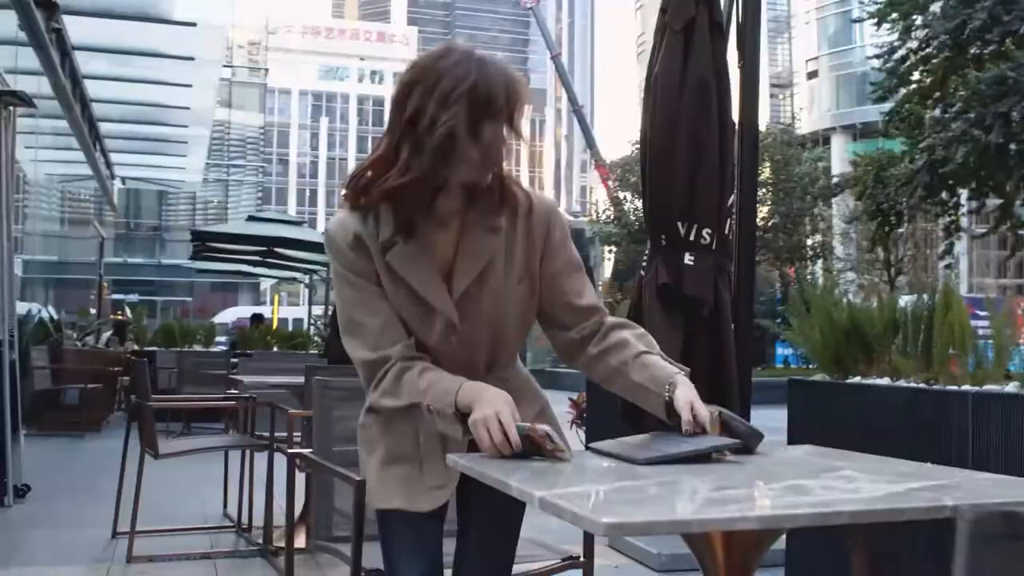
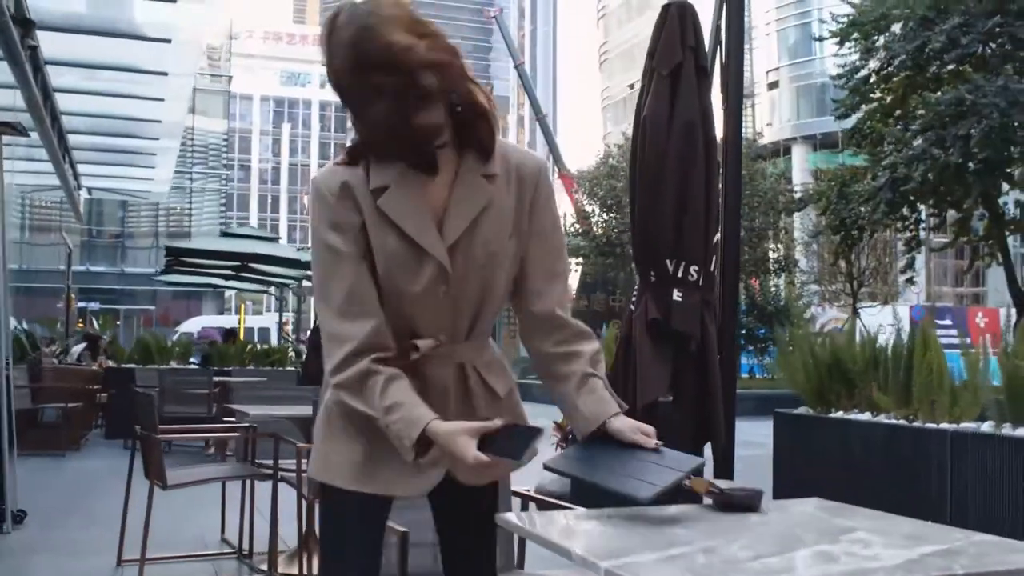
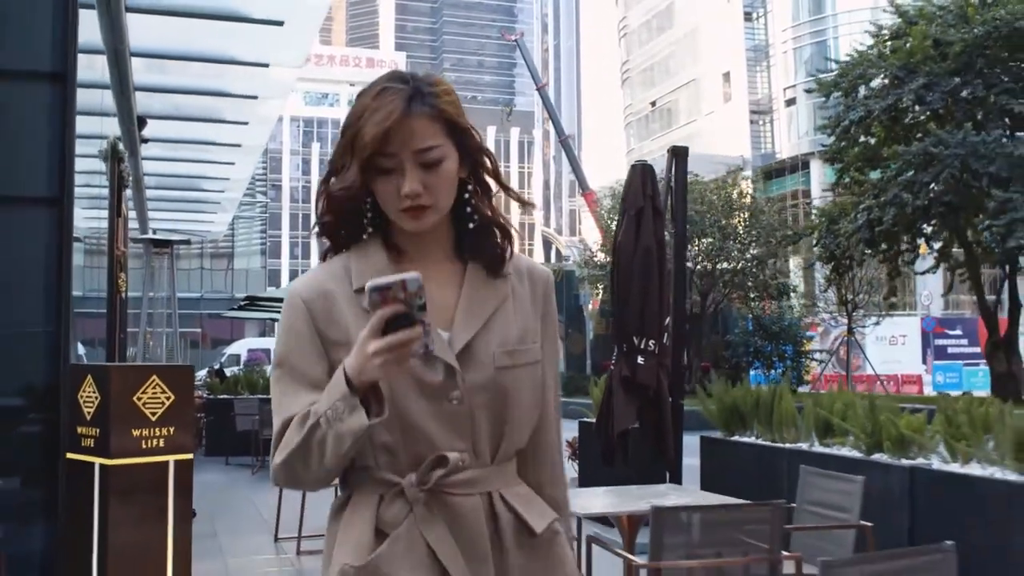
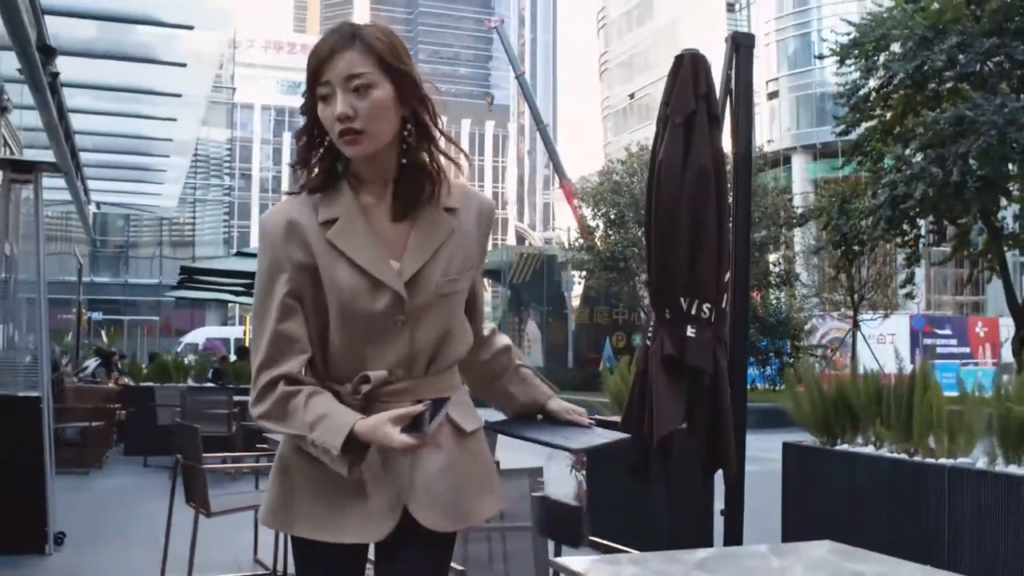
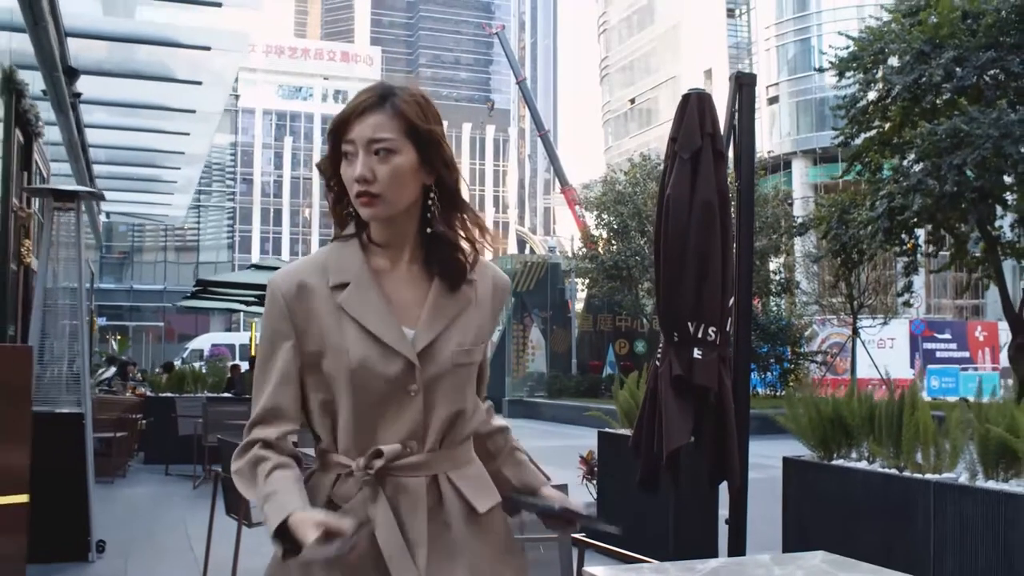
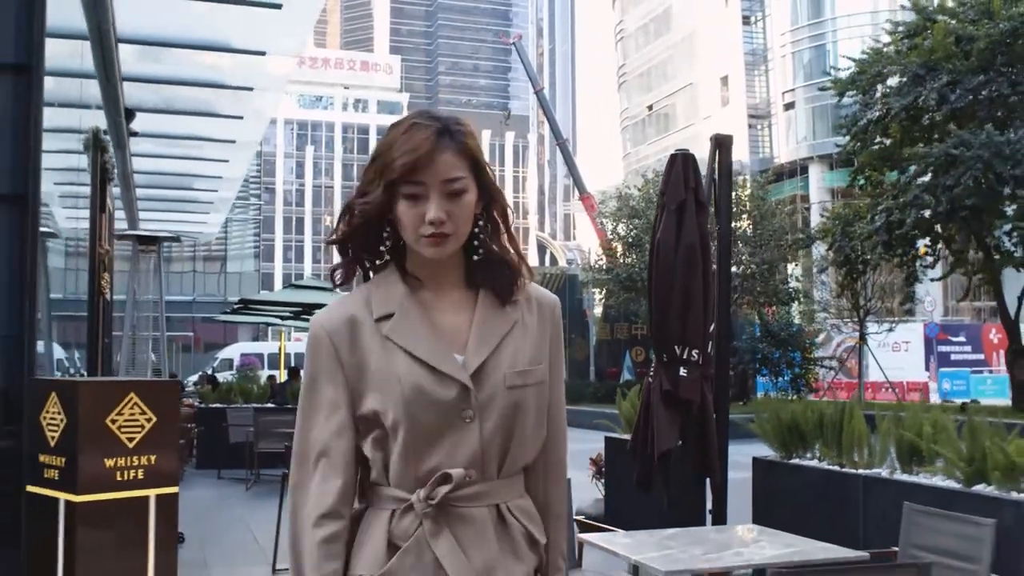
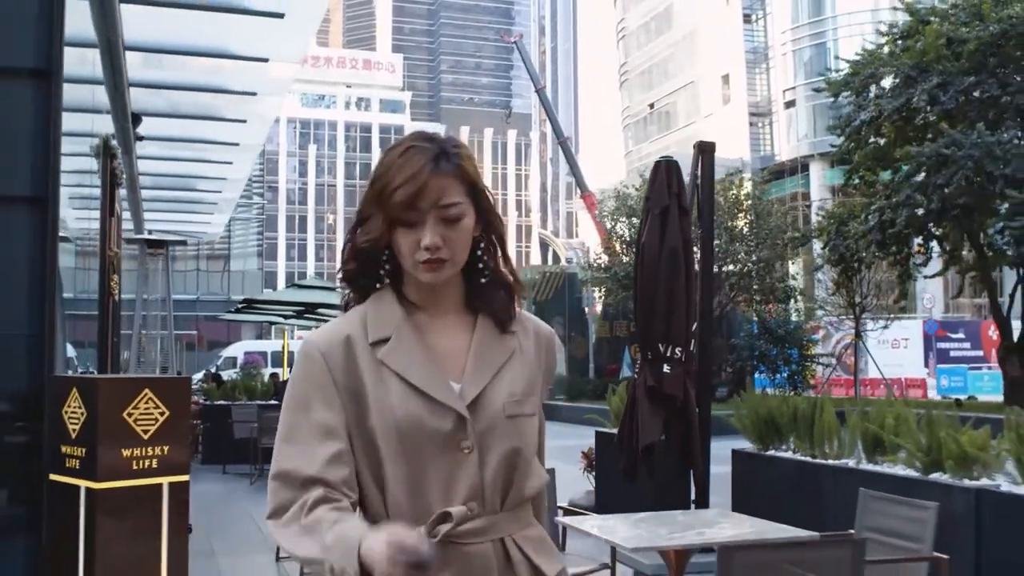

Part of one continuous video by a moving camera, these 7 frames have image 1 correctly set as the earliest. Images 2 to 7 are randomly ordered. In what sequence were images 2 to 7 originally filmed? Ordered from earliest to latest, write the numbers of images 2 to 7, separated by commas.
2, 4, 5, 6, 7, 3
